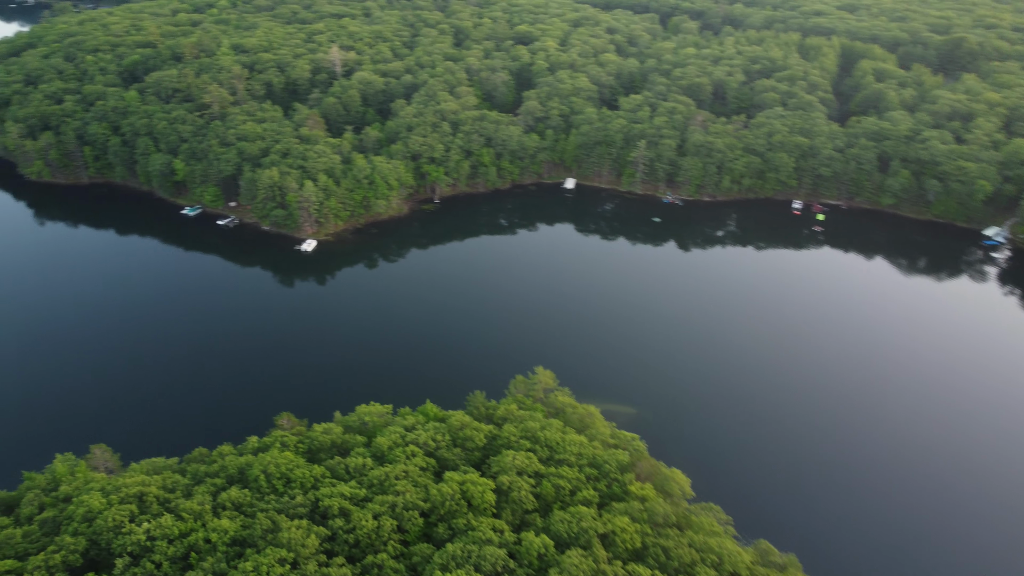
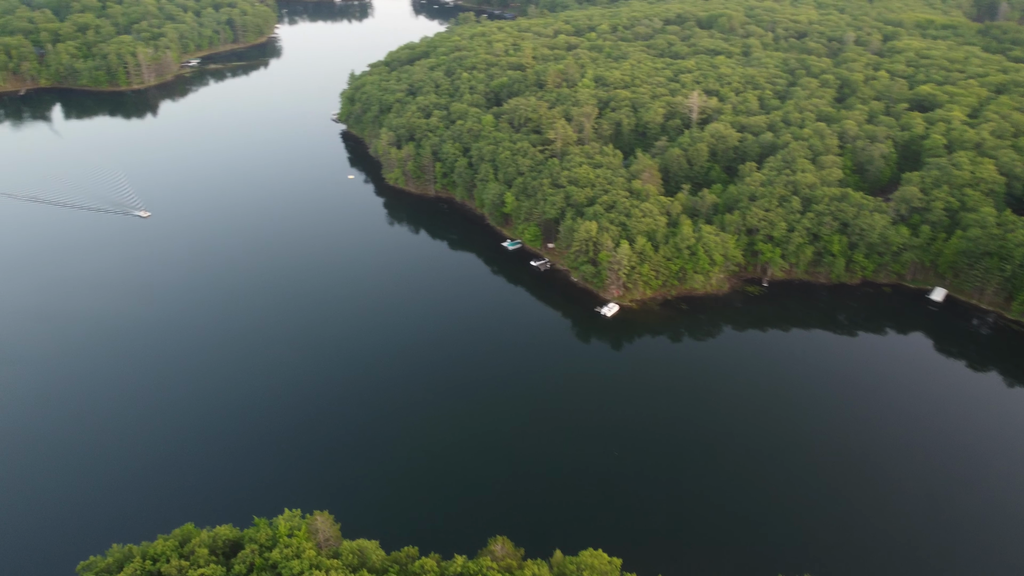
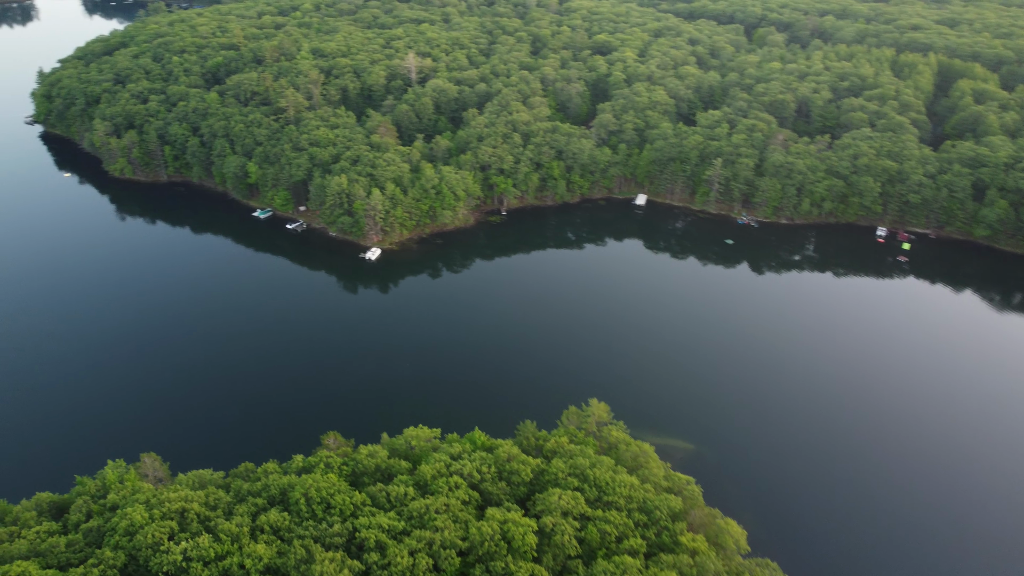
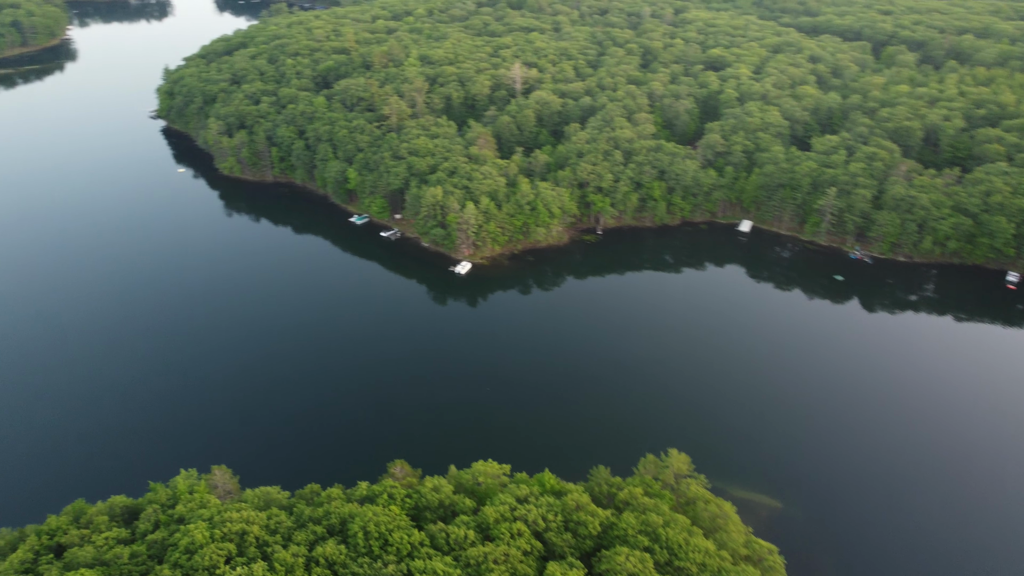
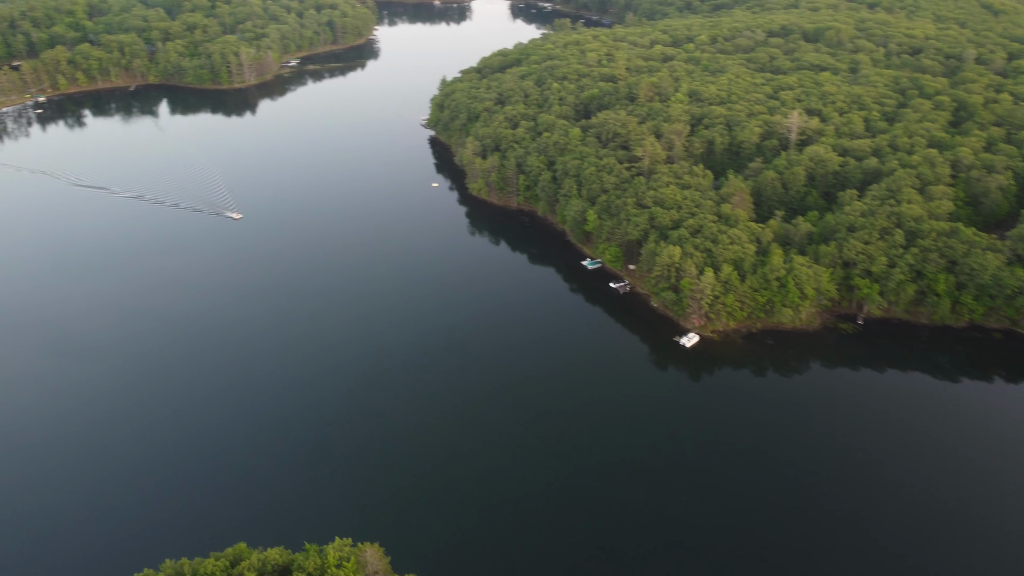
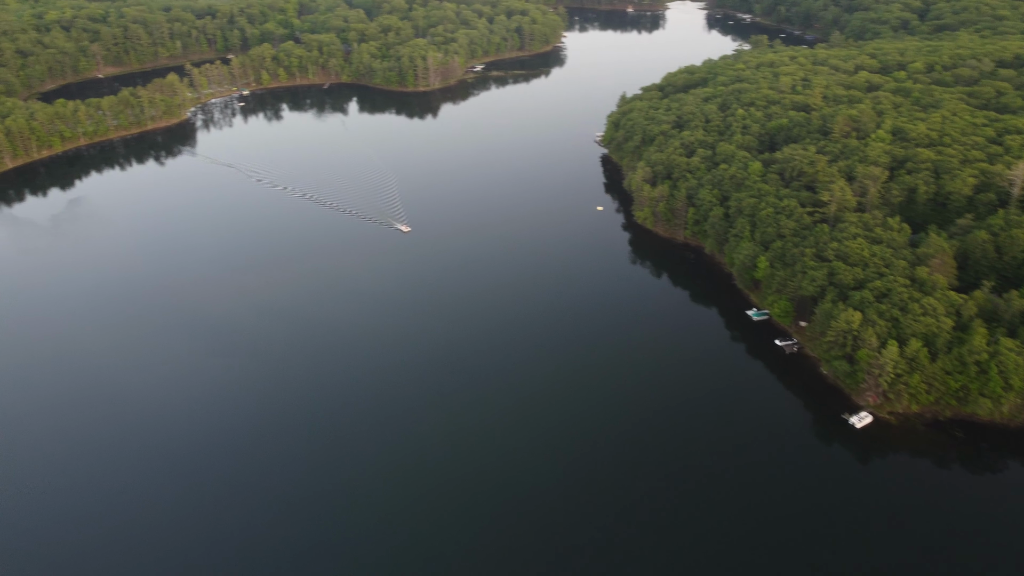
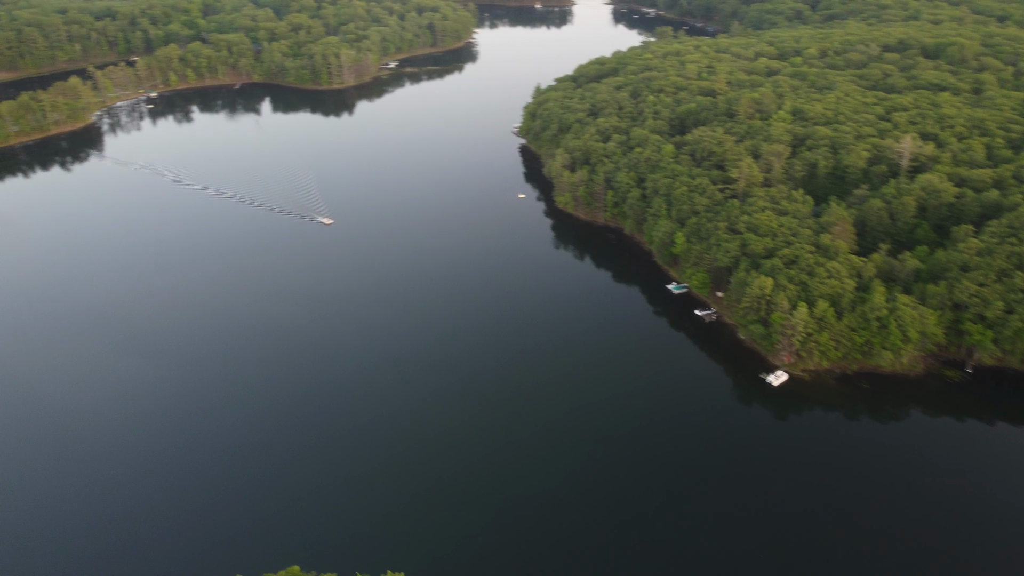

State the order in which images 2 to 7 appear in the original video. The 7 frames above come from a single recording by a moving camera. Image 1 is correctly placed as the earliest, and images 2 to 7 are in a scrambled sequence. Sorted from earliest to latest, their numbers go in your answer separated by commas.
3, 4, 2, 5, 7, 6
